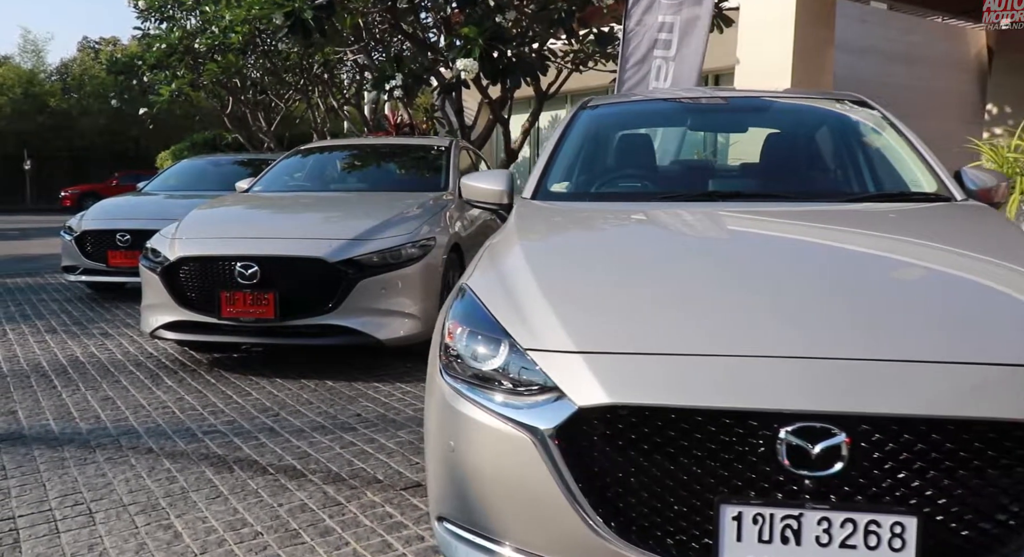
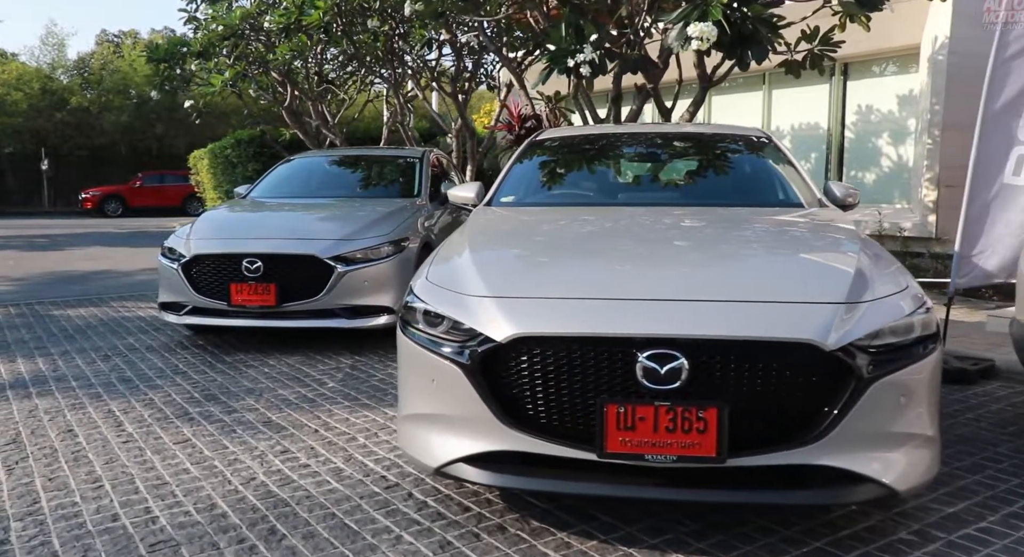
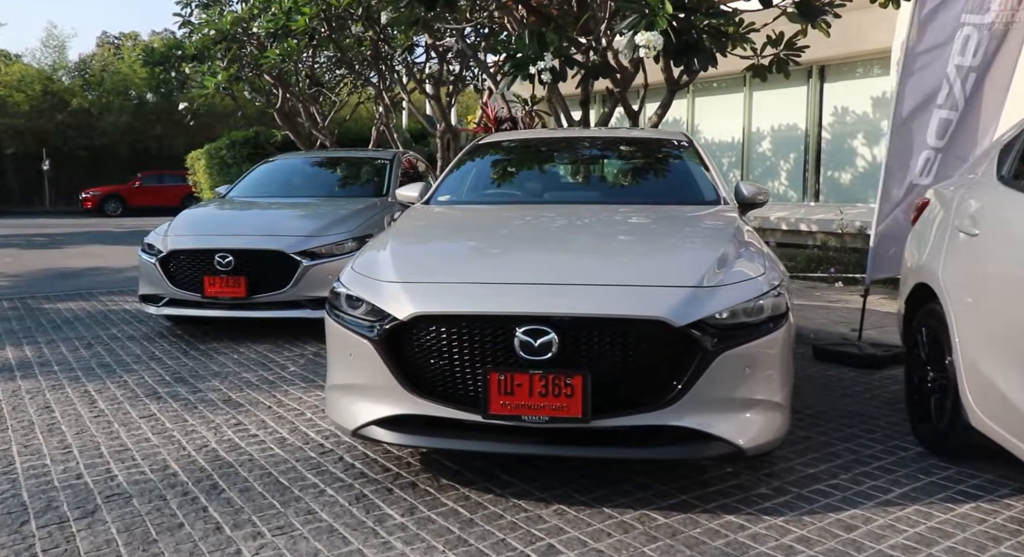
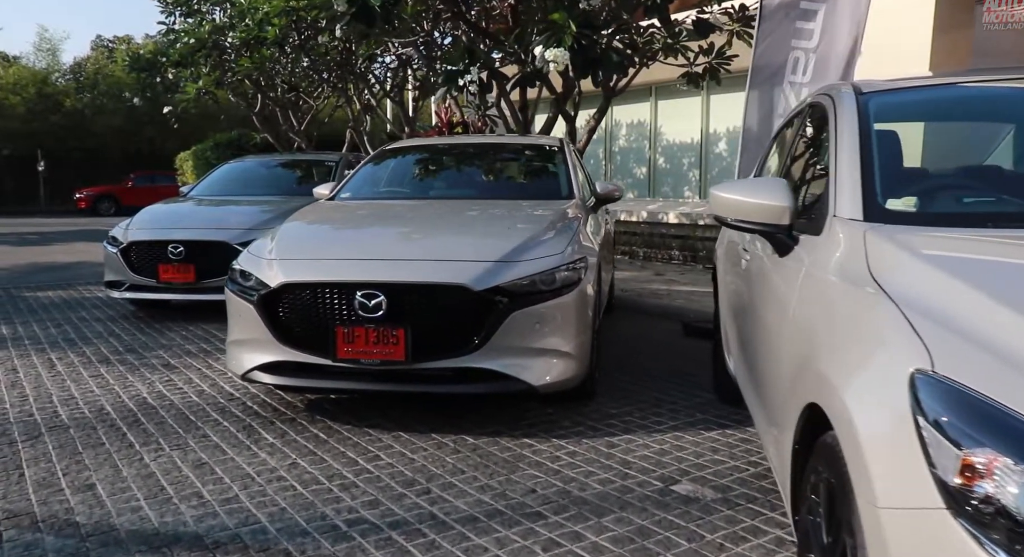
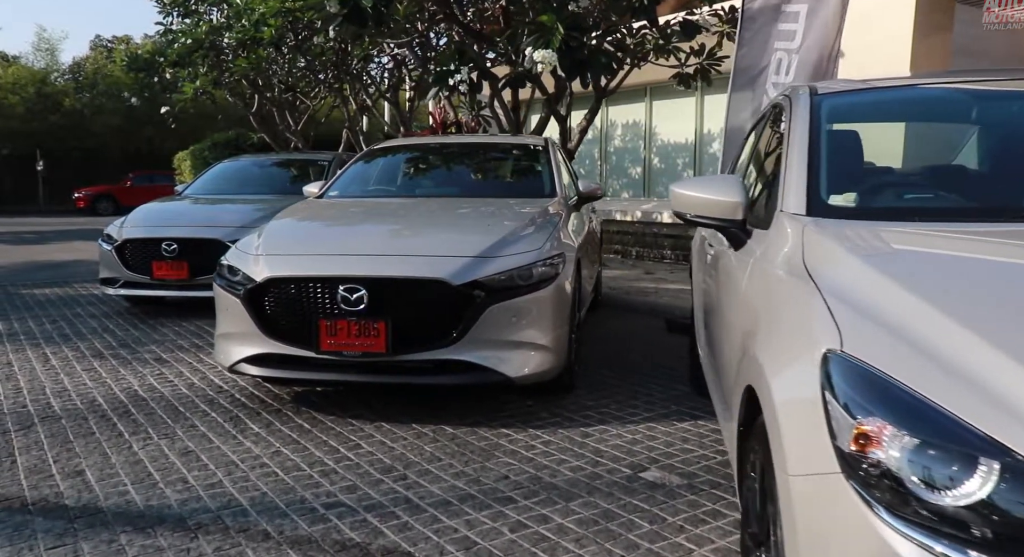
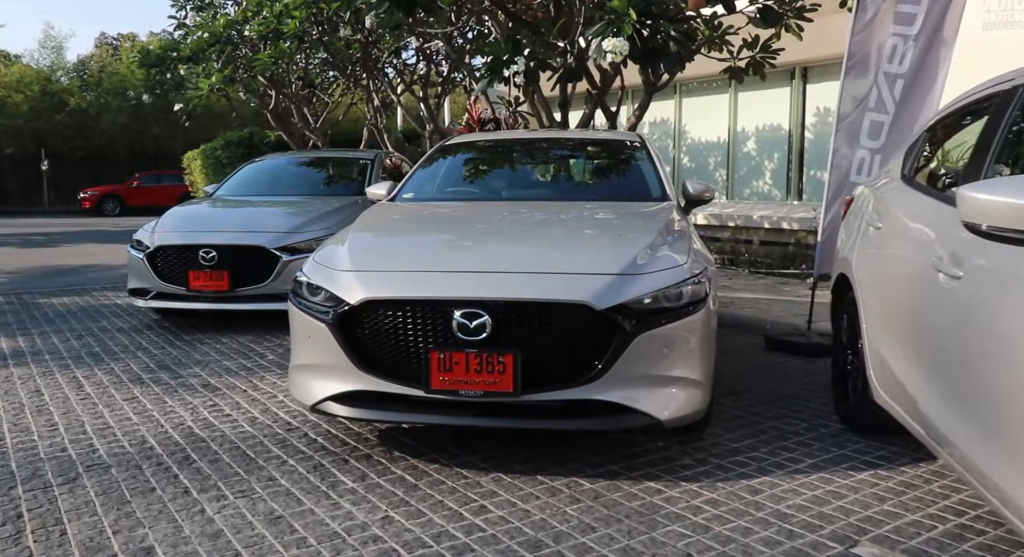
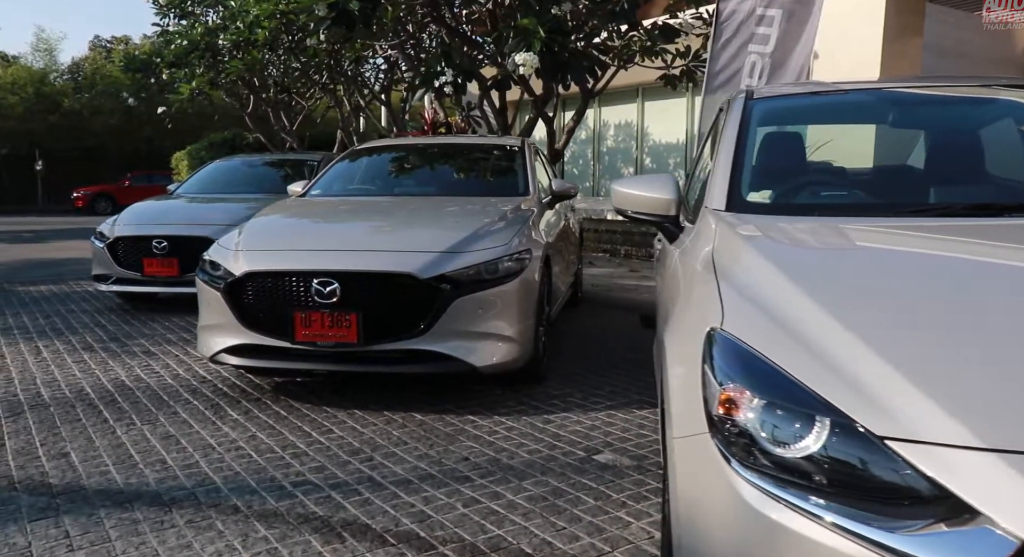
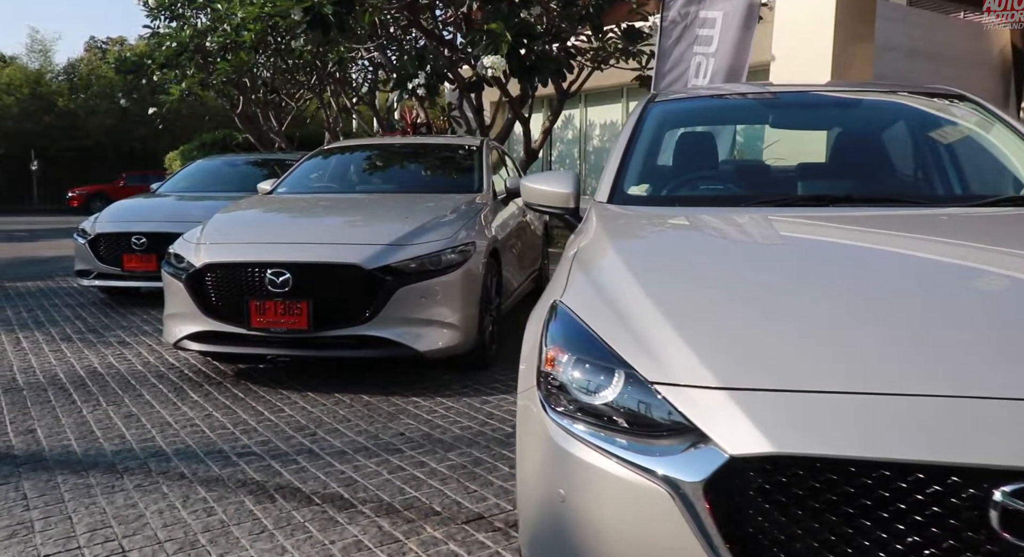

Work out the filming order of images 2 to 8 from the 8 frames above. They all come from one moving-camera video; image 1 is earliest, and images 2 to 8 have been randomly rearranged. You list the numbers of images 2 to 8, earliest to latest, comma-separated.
8, 7, 5, 4, 6, 3, 2
